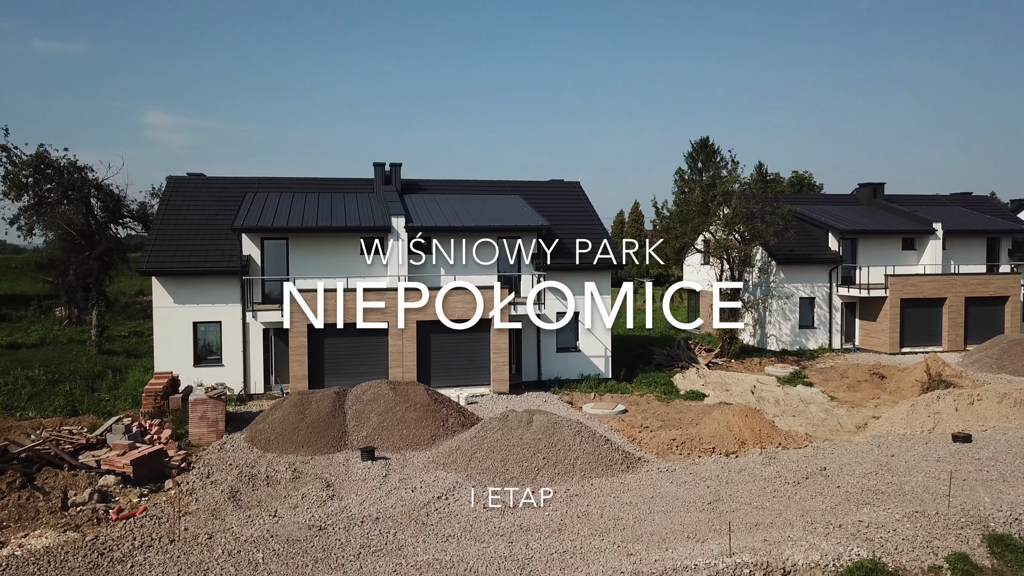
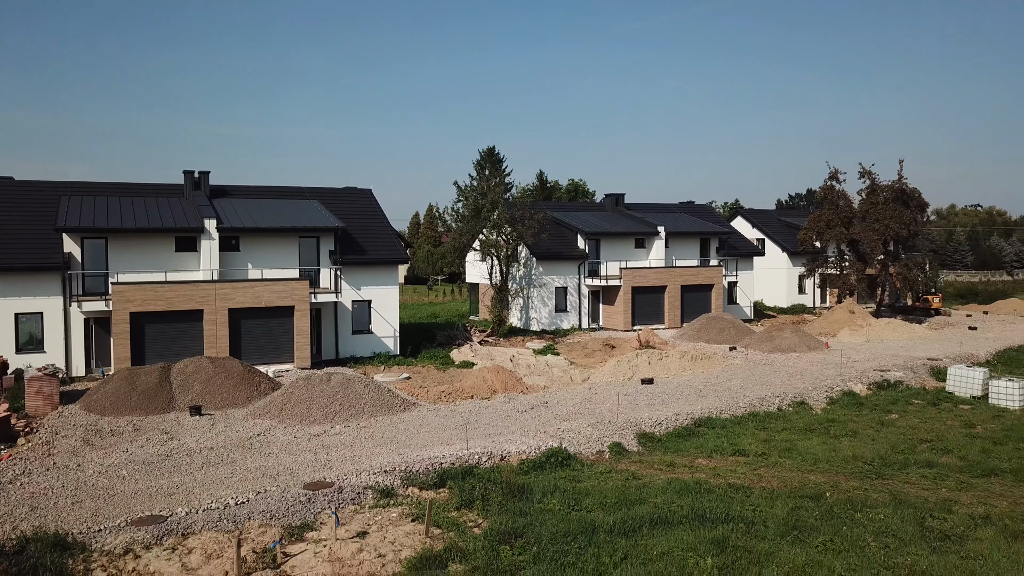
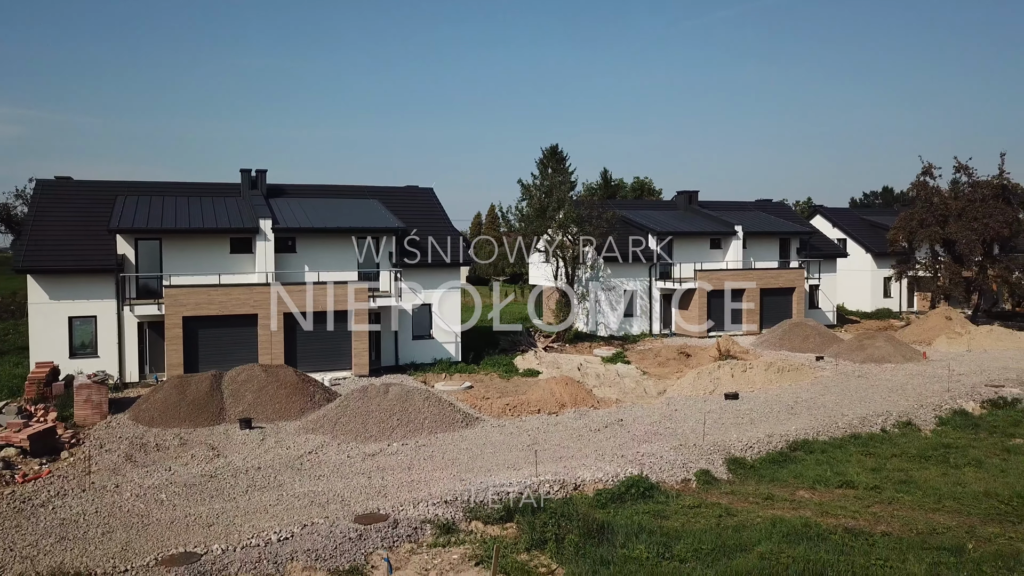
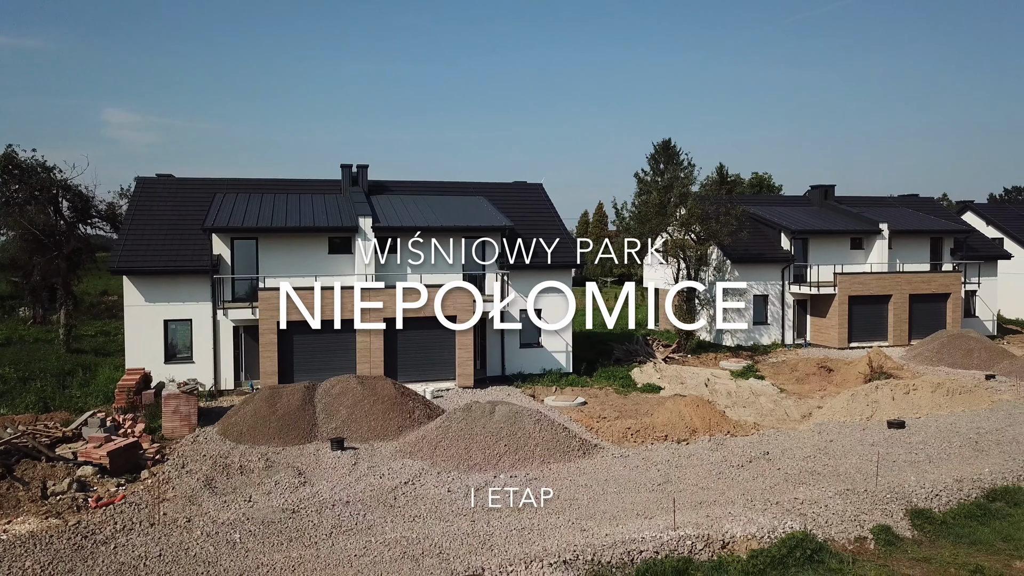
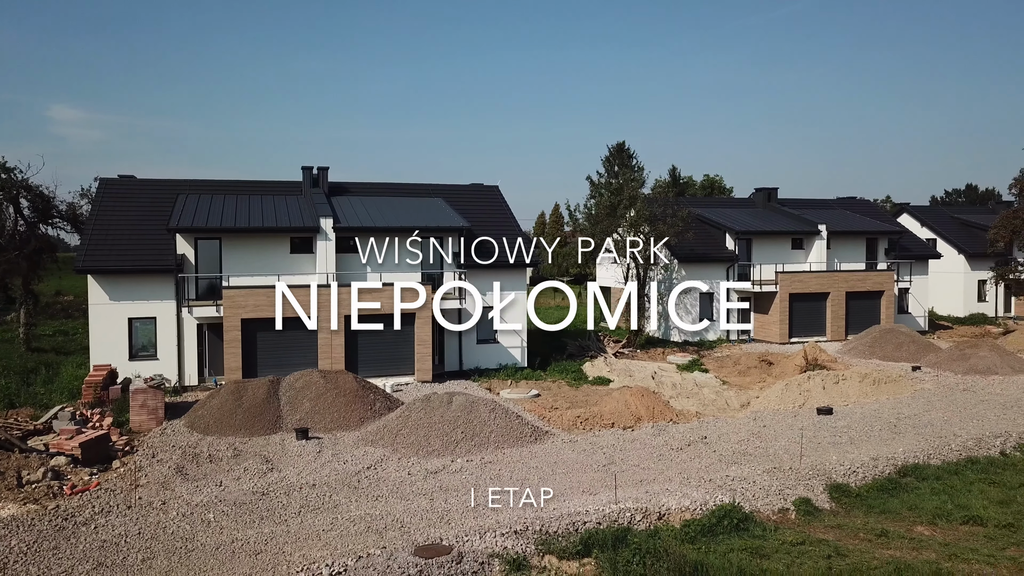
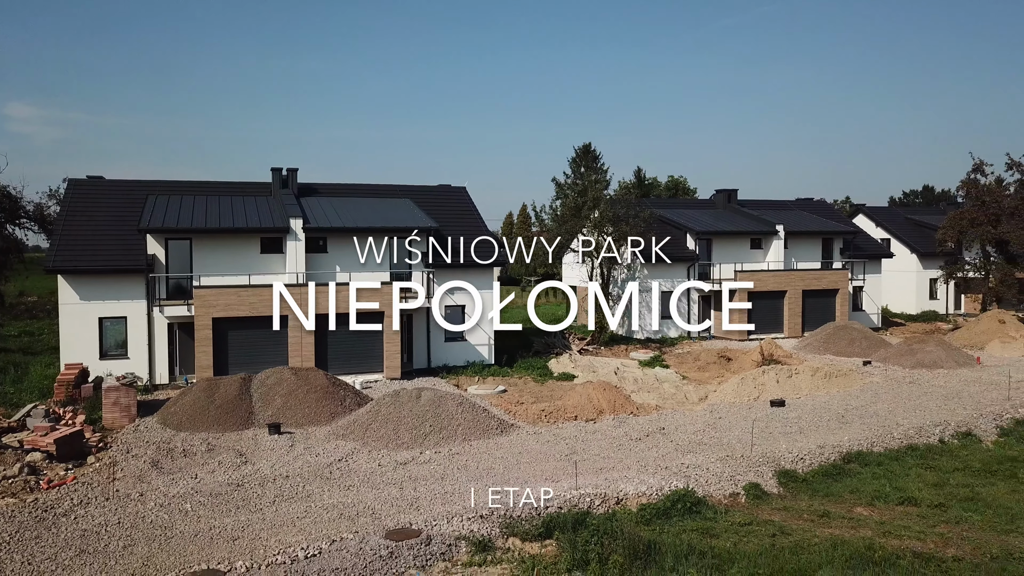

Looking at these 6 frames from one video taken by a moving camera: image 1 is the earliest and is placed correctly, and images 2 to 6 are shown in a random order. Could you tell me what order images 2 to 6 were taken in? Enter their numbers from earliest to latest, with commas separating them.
4, 5, 6, 3, 2
